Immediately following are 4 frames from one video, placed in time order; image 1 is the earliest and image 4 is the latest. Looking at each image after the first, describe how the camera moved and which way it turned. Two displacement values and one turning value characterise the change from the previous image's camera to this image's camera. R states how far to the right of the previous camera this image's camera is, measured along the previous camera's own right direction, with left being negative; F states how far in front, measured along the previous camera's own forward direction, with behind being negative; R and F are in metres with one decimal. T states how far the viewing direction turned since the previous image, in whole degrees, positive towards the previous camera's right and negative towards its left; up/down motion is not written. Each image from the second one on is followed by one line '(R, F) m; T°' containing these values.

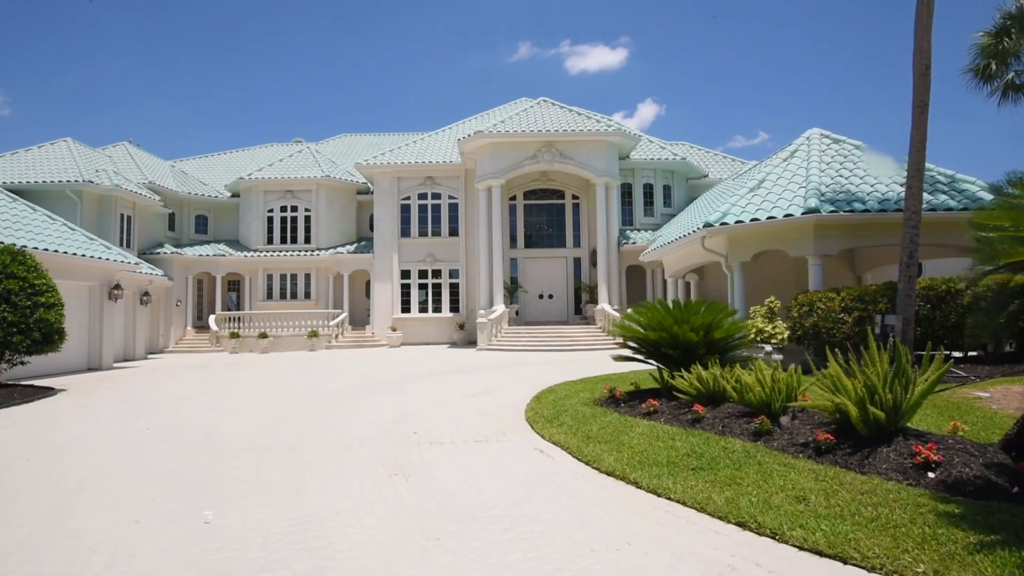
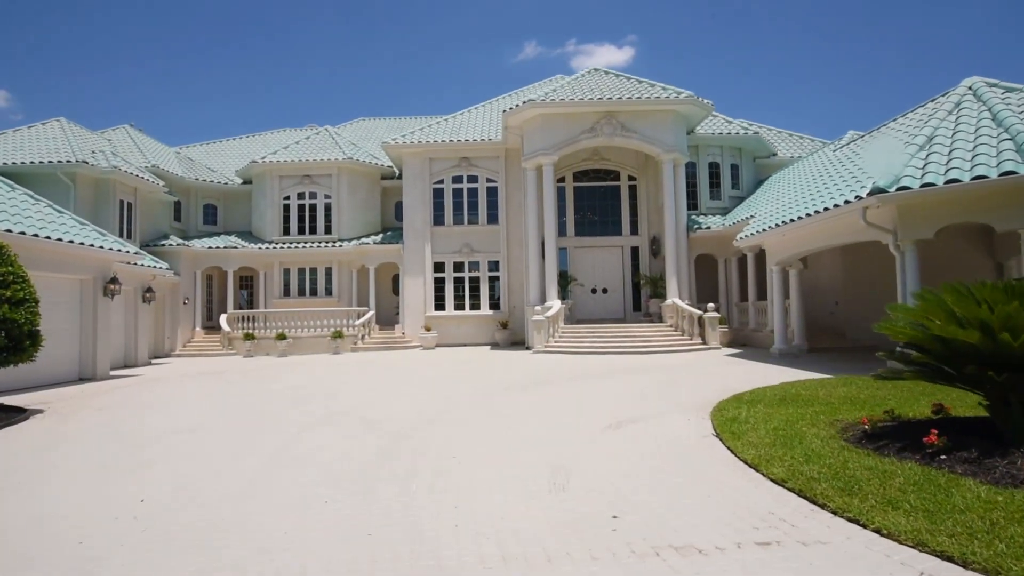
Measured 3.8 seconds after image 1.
(-1.9, +3.6) m; 0°
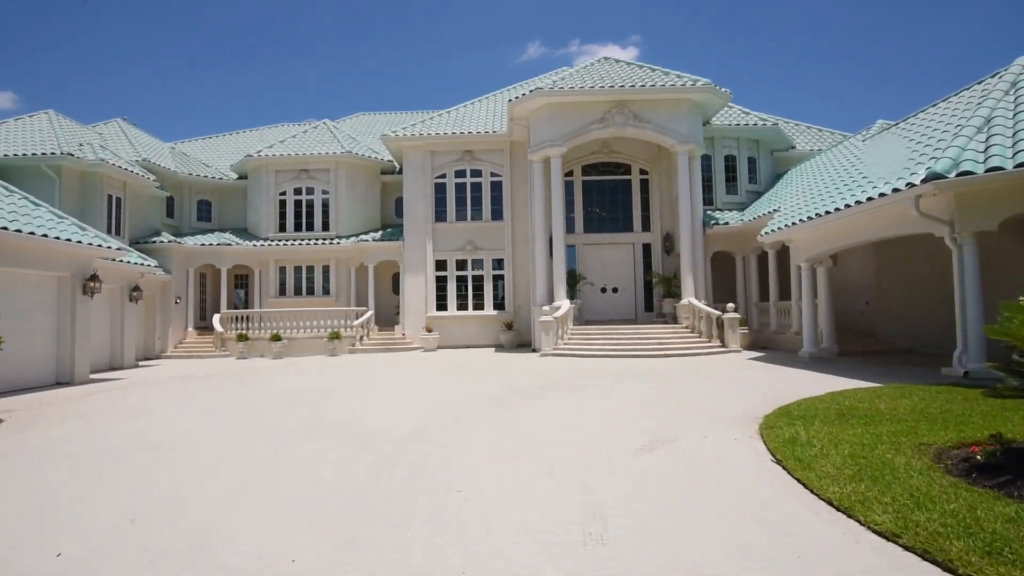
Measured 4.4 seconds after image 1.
(-0.1, +1.3) m; 0°
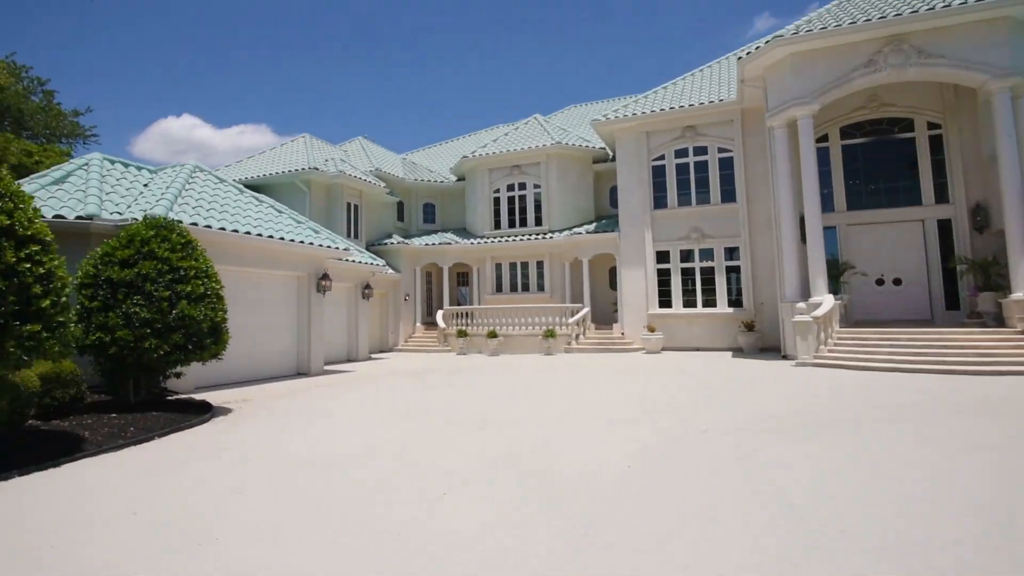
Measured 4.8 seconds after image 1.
(-0.5, +2.9) m; -20°
